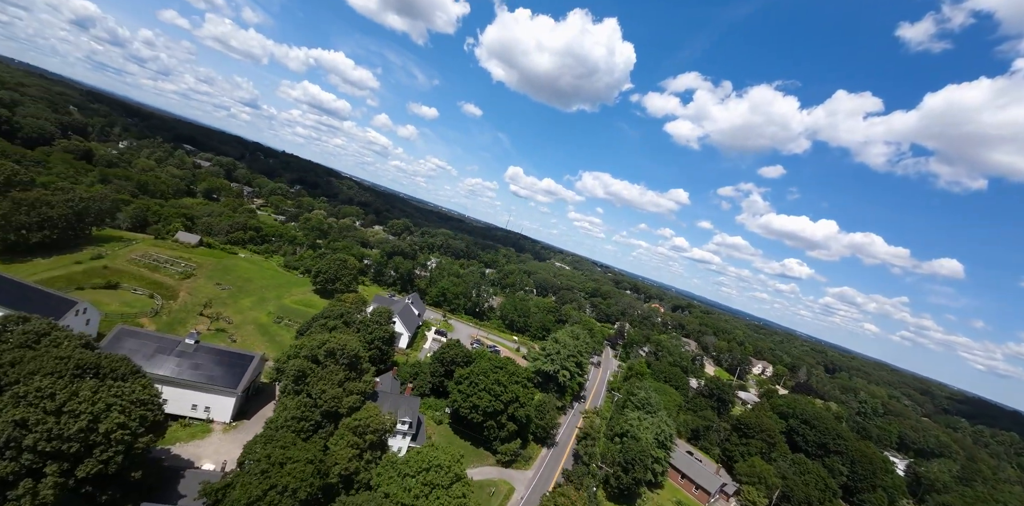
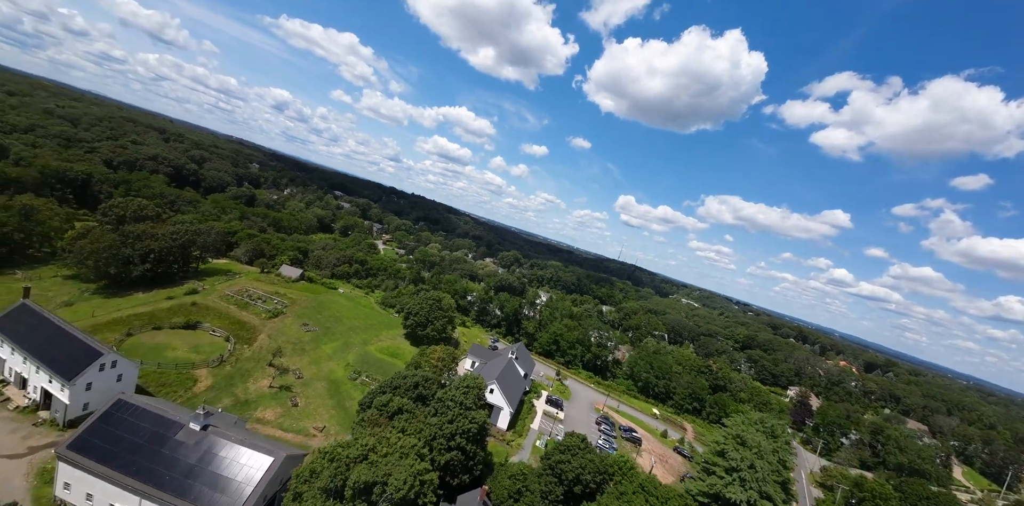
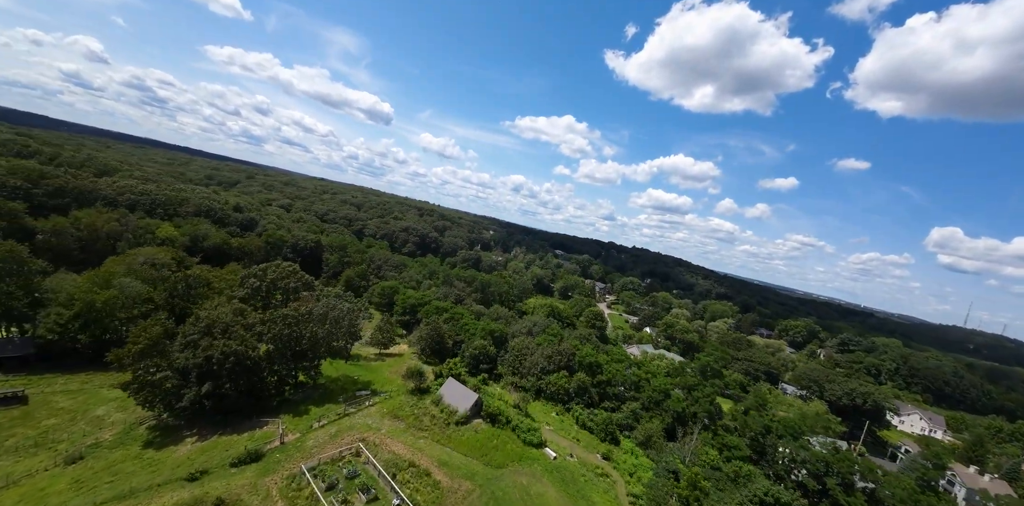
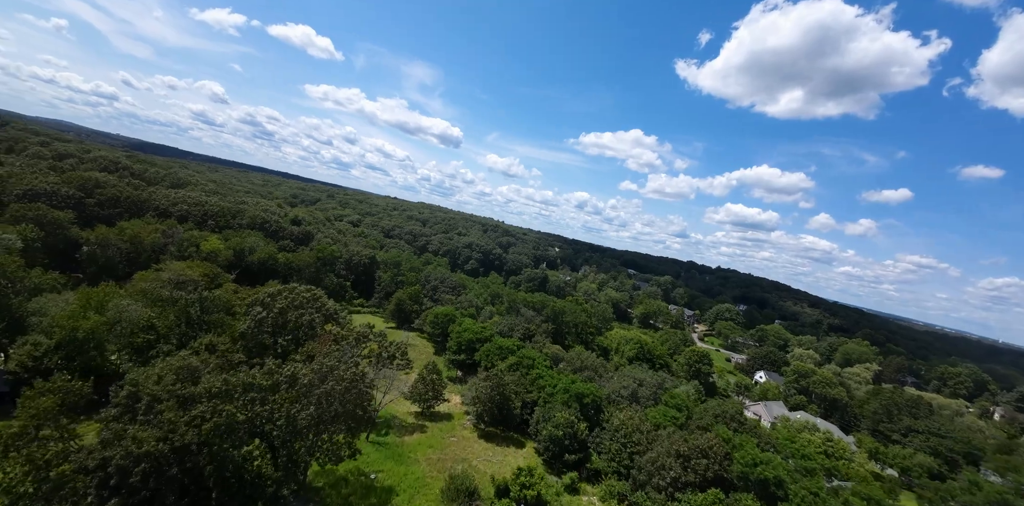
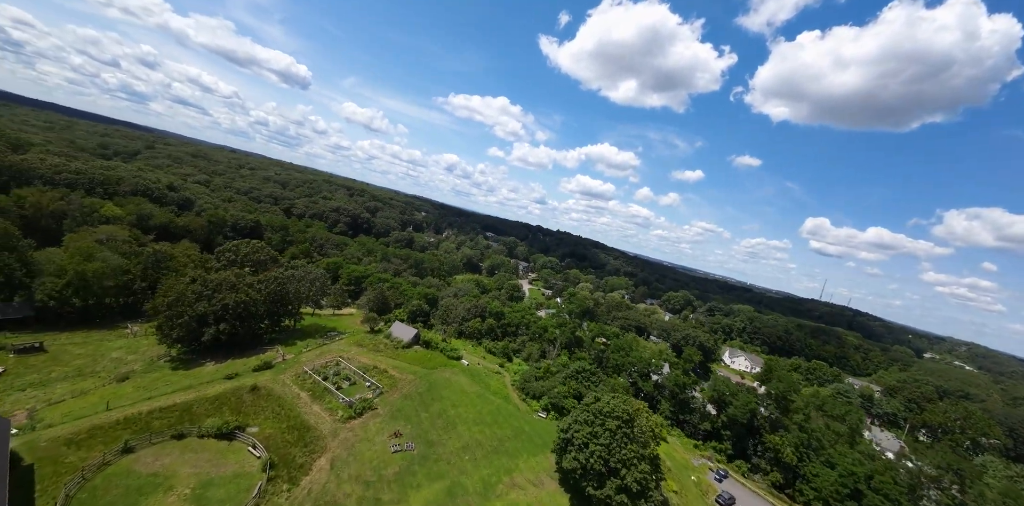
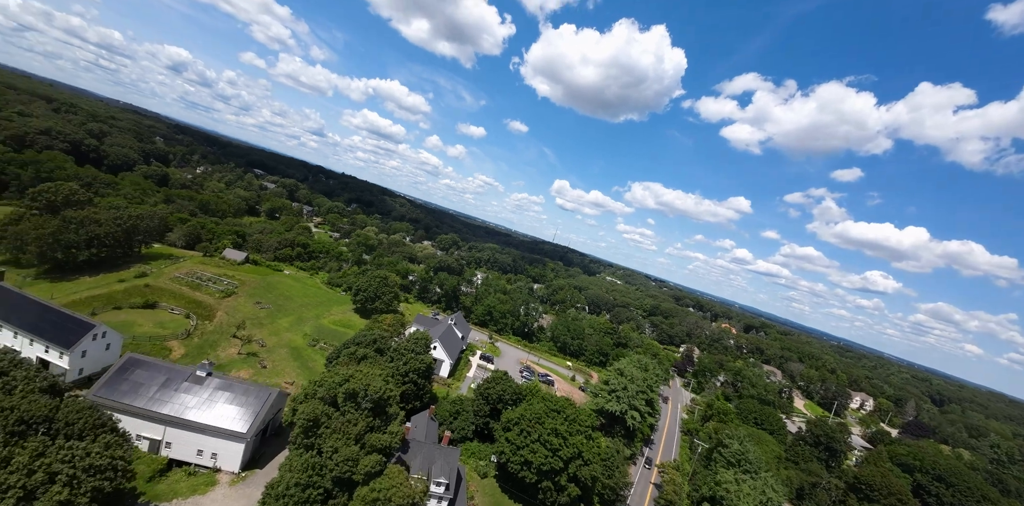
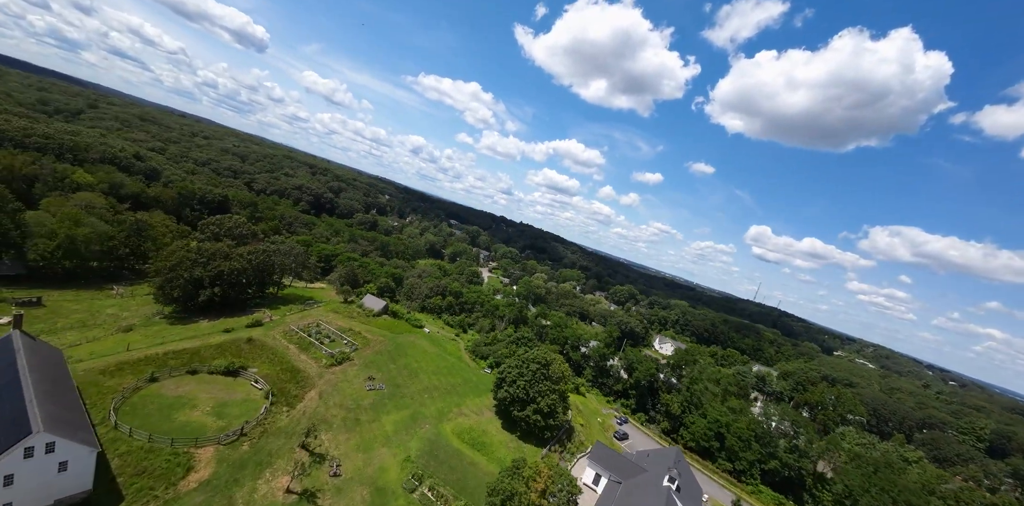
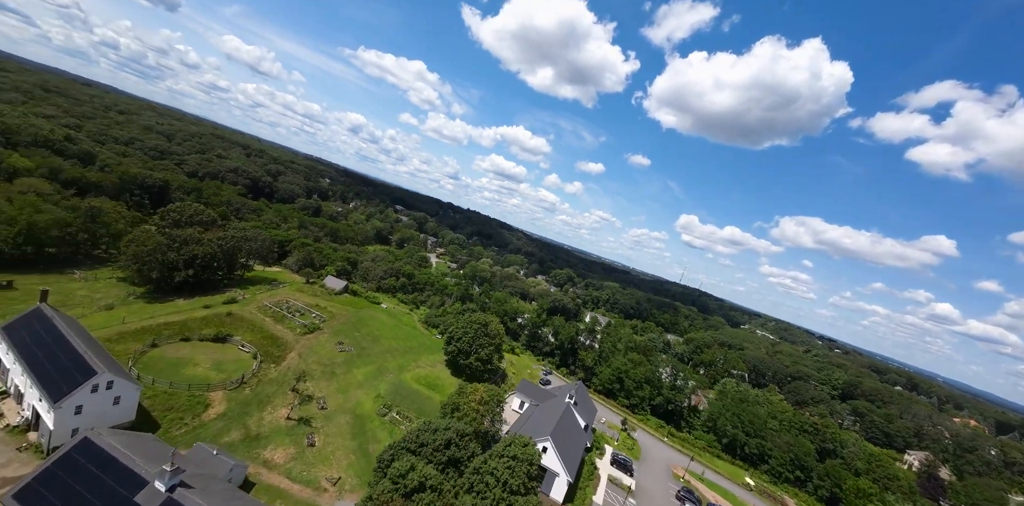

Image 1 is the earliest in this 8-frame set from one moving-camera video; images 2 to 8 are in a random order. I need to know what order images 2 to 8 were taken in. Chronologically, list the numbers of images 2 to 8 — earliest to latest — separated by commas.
6, 2, 8, 7, 5, 3, 4
